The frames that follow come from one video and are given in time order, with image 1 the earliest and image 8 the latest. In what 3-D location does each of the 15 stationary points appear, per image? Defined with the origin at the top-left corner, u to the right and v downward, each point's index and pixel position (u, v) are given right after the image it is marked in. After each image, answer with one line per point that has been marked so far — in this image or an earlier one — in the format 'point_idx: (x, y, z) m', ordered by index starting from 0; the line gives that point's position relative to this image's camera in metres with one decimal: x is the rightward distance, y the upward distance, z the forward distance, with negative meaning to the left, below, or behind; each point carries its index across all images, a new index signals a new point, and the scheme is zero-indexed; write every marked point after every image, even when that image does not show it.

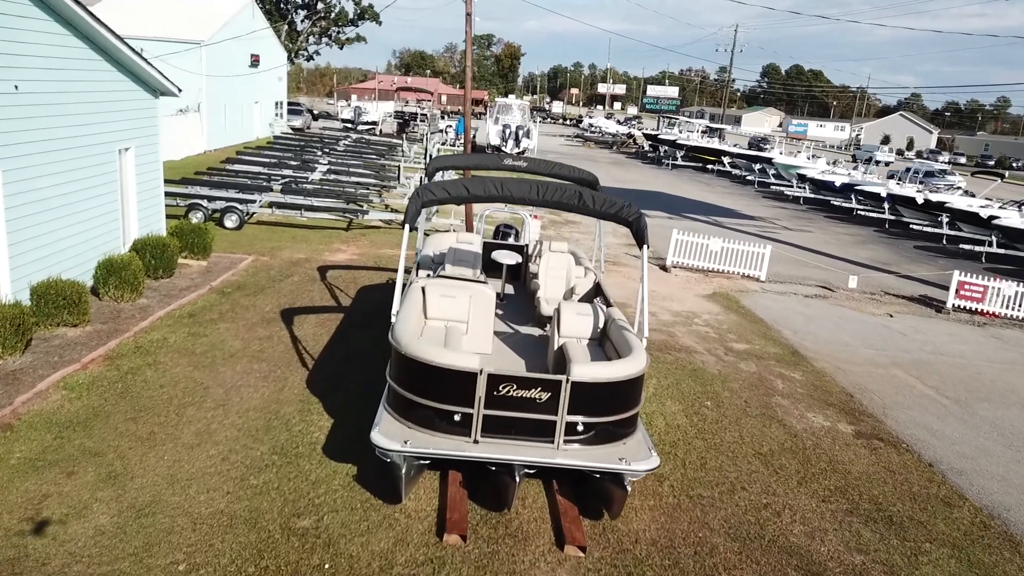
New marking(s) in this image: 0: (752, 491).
0: (+2.0, -1.7, +6.9) m
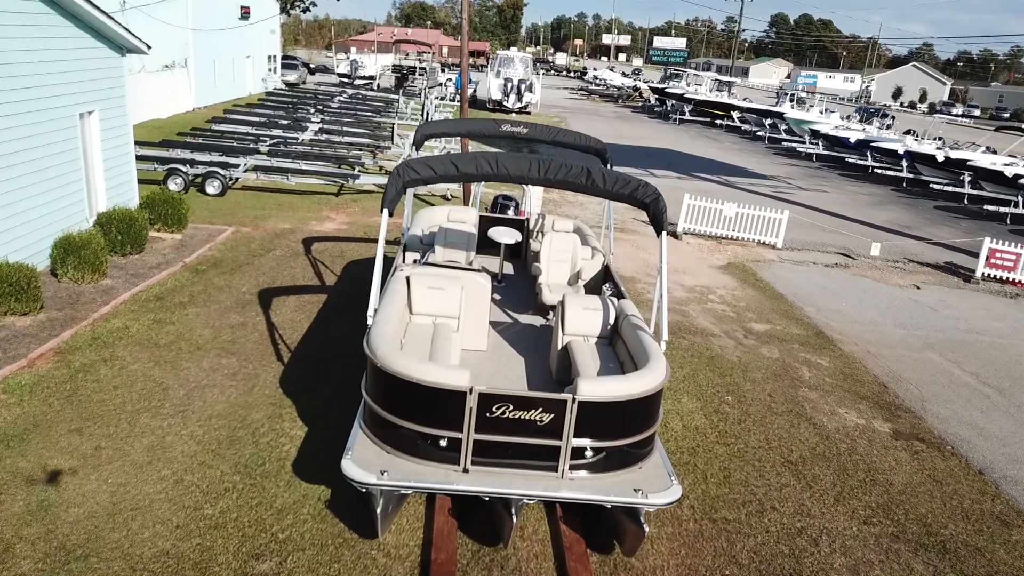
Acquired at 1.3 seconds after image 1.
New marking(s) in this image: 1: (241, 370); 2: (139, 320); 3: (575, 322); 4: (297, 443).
0: (+2.0, -1.7, +6.0) m
1: (-2.5, -0.8, +7.4) m
2: (-4.0, -0.3, +8.5) m
3: (+0.5, -0.3, +6.3) m
4: (-1.7, -1.2, +6.2) m
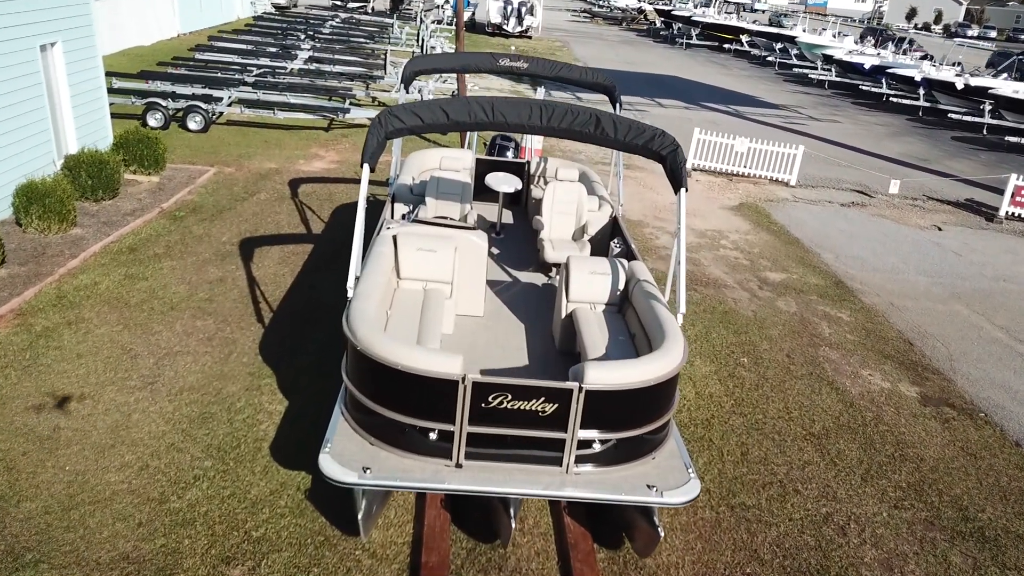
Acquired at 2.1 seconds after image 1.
0: (+2.0, -1.4, +5.5) m
1: (-2.5, -0.4, +6.9) m
2: (-4.0, +0.1, +7.9) m
3: (+0.5, 0.0, +5.7) m
4: (-1.7, -0.9, +5.7) m
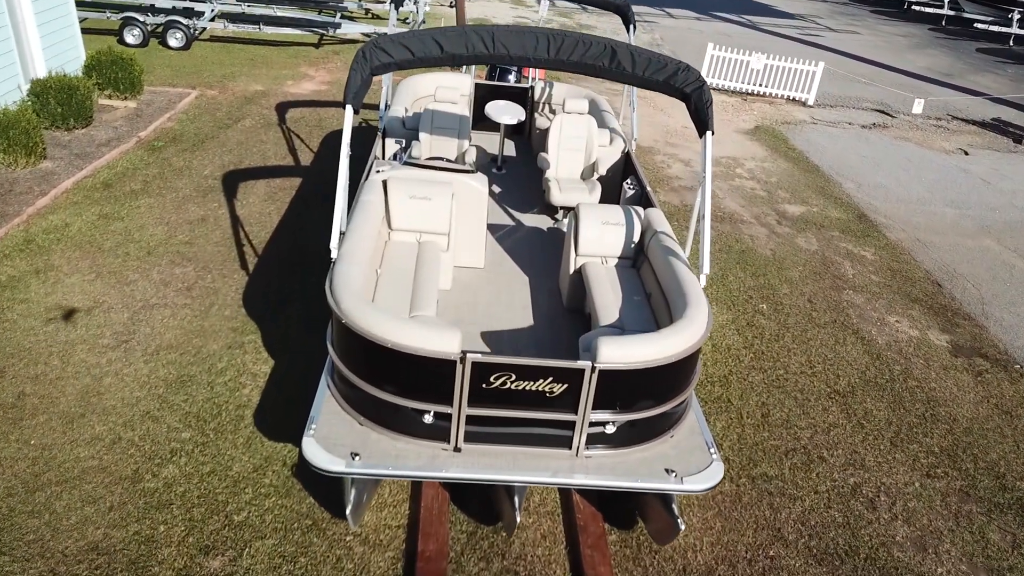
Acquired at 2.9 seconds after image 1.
0: (+2.0, -1.1, +5.1) m
1: (-2.5, 0.0, +6.4) m
2: (-3.9, +0.7, +7.4) m
3: (+0.5, +0.3, +5.1) m
4: (-1.6, -0.6, +5.3) m
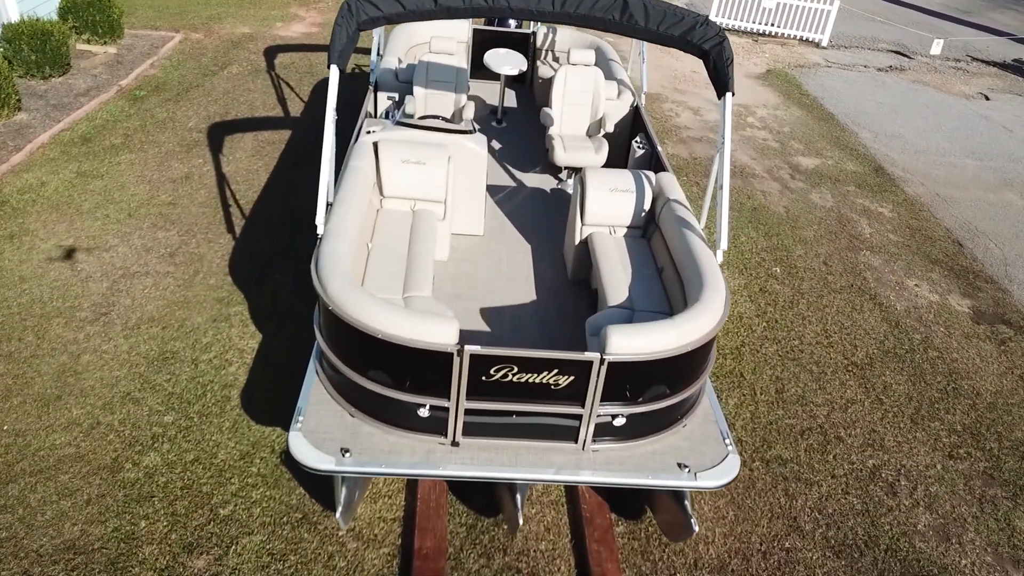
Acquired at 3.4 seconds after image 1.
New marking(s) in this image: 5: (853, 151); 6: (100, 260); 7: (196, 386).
0: (+2.1, -0.9, +4.9) m
1: (-2.5, +0.3, +6.0) m
2: (-3.9, +1.0, +7.0) m
3: (+0.5, +0.5, +4.8) m
4: (-1.6, -0.5, +5.0) m
5: (+3.9, +1.6, +9.1) m
6: (-3.0, +0.2, +5.8) m
7: (-1.9, -0.6, +4.8) m
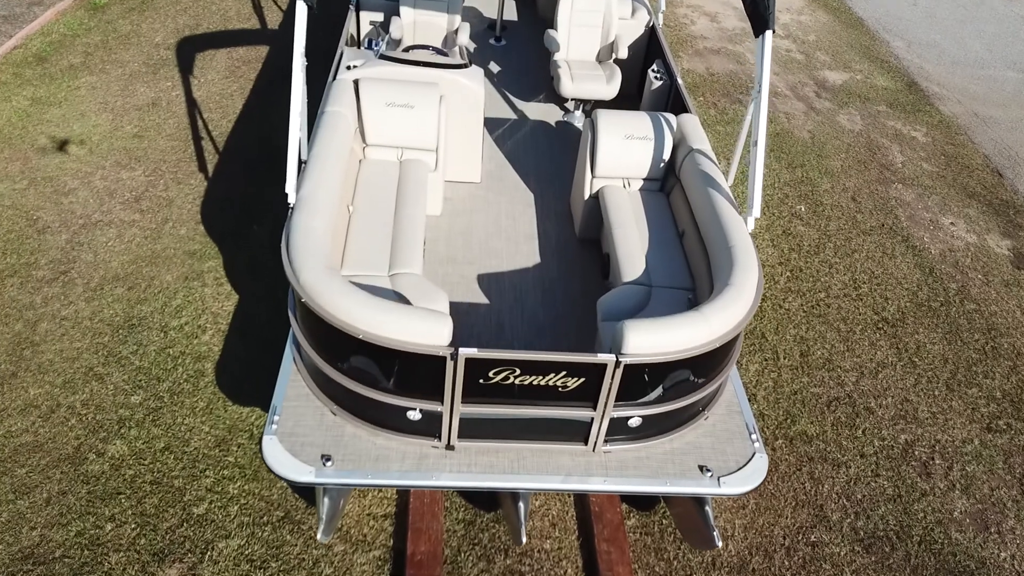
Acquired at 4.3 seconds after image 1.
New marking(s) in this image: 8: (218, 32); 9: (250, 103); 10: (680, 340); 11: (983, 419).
0: (+2.1, -0.7, +4.5) m
1: (-2.5, +0.7, +5.5) m
2: (-3.9, +1.5, +6.3) m
3: (+0.5, +0.7, +4.2) m
4: (-1.6, -0.2, +4.5) m
5: (+3.9, +2.3, +8.4) m
6: (-3.0, +0.5, +5.3) m
7: (-1.9, -0.4, +4.3) m
8: (-2.8, +2.4, +7.6) m
9: (-2.1, +1.5, +6.5) m
10: (+0.6, -0.2, +3.1) m
11: (+2.7, -0.7, +4.5) m
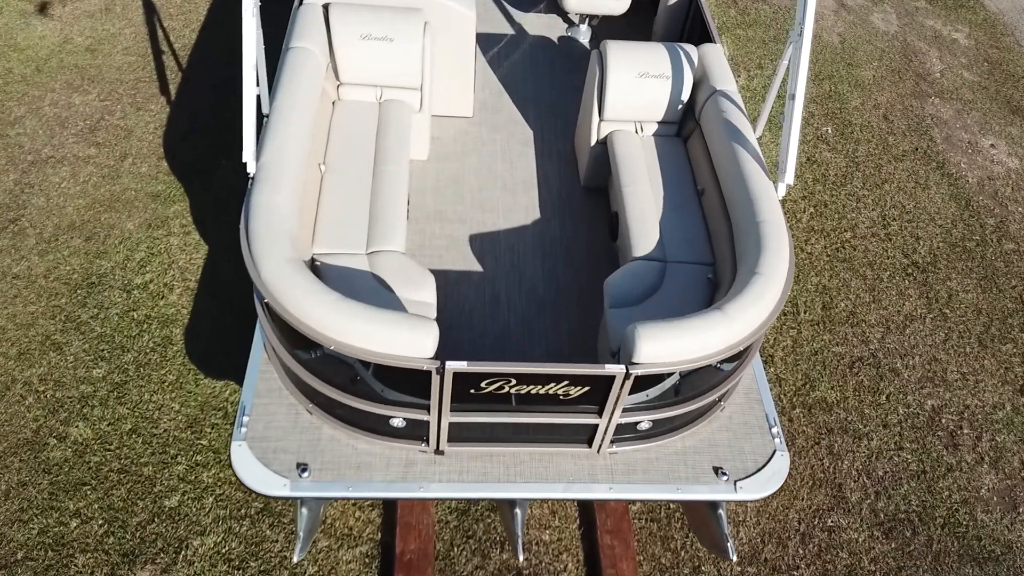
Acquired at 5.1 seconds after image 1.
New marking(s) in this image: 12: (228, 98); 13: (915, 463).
0: (+2.0, -0.5, +4.2) m
1: (-2.5, +1.0, +4.9) m
2: (-4.0, +2.0, +5.6) m
3: (+0.5, +0.8, +3.6) m
4: (-1.6, 0.0, +4.1) m
5: (+3.9, +3.2, +7.5) m
6: (-3.0, +0.9, +4.7) m
7: (-1.9, -0.2, +4.0) m
8: (-2.8, +3.1, +6.7) m
9: (-2.1, +2.0, +5.8) m
10: (+0.6, -0.2, +2.7) m
11: (+2.6, -0.5, +4.2) m
12: (-1.8, +1.2, +5.1) m
13: (+1.9, -0.8, +3.8) m
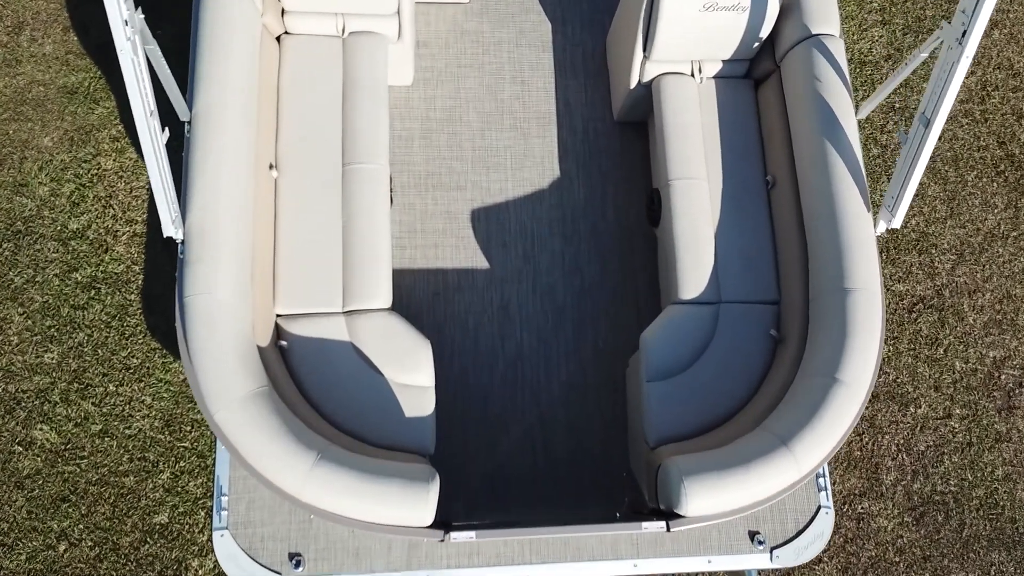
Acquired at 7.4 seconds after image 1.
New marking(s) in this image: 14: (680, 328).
0: (+2.1, -0.2, +3.7) m
1: (-2.4, +1.5, +3.7) m
2: (-3.9, +2.6, +3.9) m
3: (+0.5, +0.8, +2.6) m
4: (-1.6, +0.2, +3.4) m
5: (+3.9, +4.6, +5.1) m
6: (-2.9, +1.3, +3.6) m
7: (-1.8, 0.0, +3.4) m
8: (-2.7, +4.1, +4.4) m
9: (-2.1, +2.8, +4.1) m
10: (+0.7, -0.6, +2.2) m
11: (+2.7, -0.1, +3.7) m
12: (-1.8, +1.8, +3.8) m
13: (+2.0, -0.6, +3.5) m
14: (+0.5, -0.1, +2.6) m
